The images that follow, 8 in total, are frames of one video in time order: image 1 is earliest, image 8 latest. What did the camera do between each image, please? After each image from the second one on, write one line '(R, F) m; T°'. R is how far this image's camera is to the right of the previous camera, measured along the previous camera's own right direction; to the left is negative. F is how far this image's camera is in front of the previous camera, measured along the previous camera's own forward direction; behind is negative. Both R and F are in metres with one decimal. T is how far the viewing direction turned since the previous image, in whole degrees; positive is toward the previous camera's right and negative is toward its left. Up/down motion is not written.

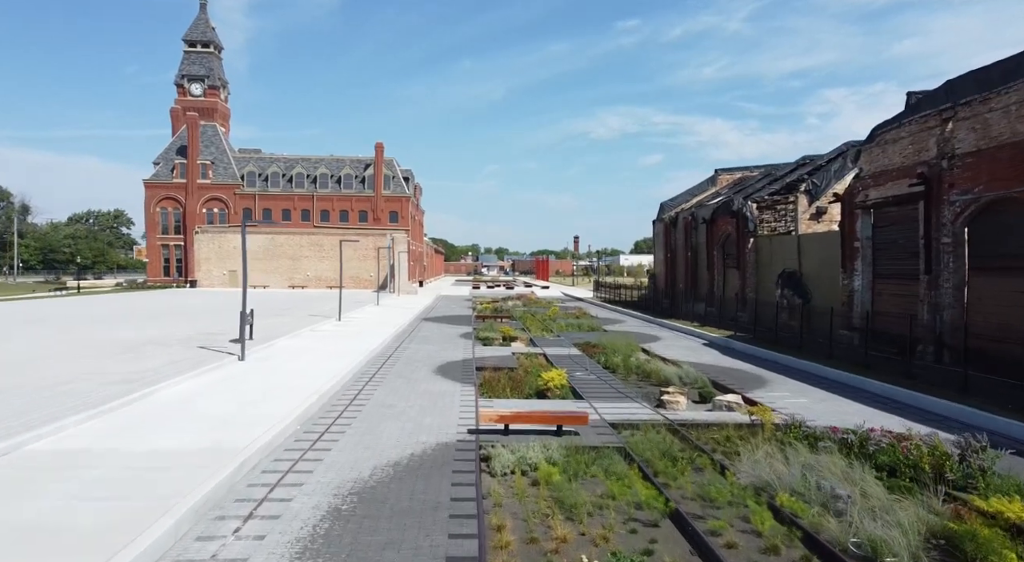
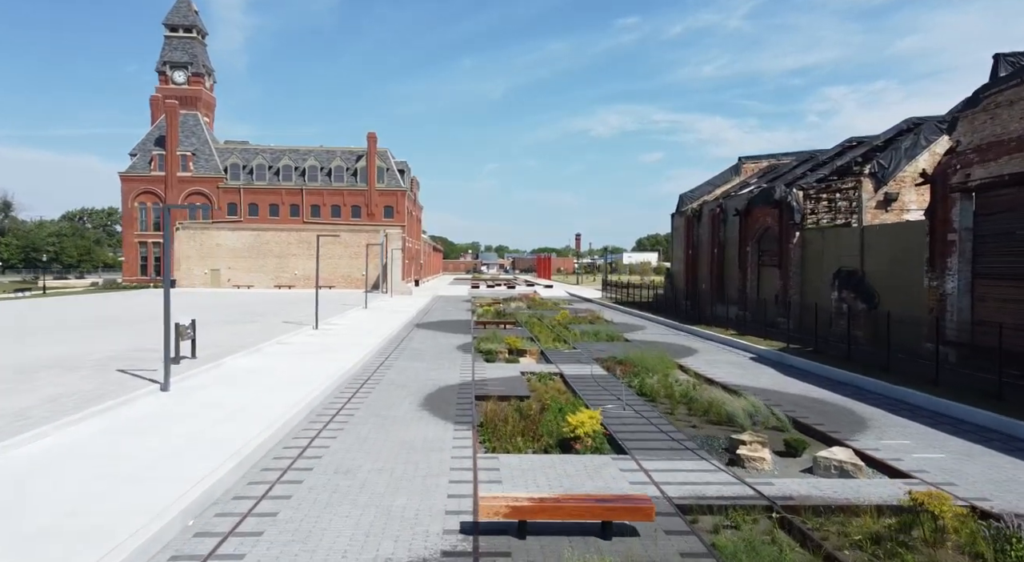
(-0.2, +3.2) m; 0°
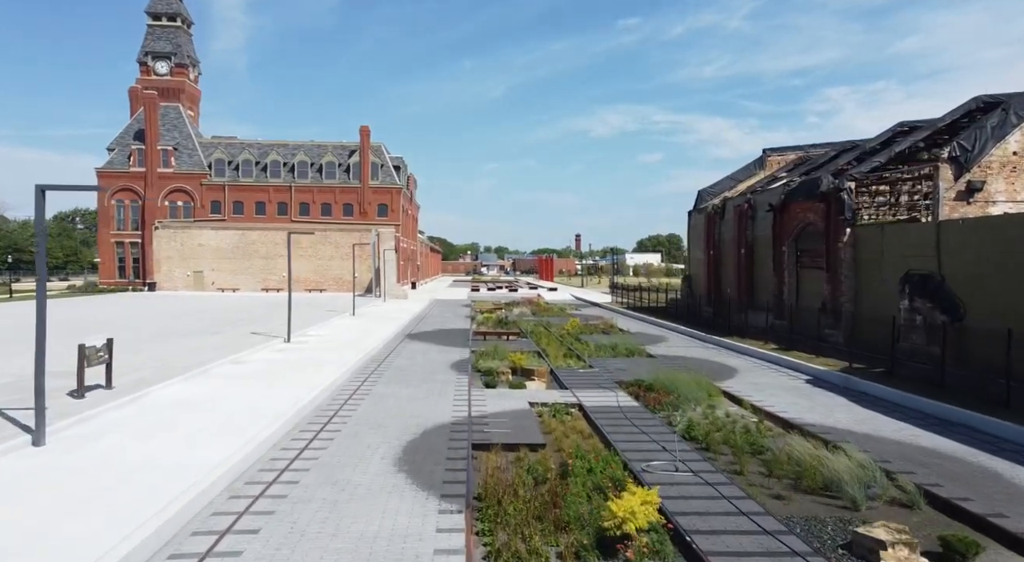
(-0.1, +2.7) m; 0°
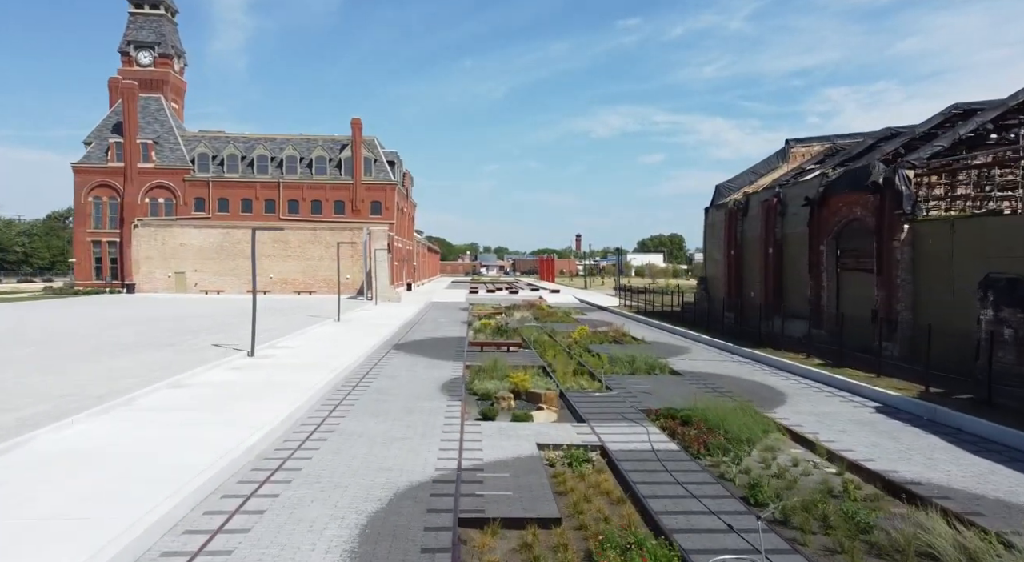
(0.0, +2.4) m; 0°
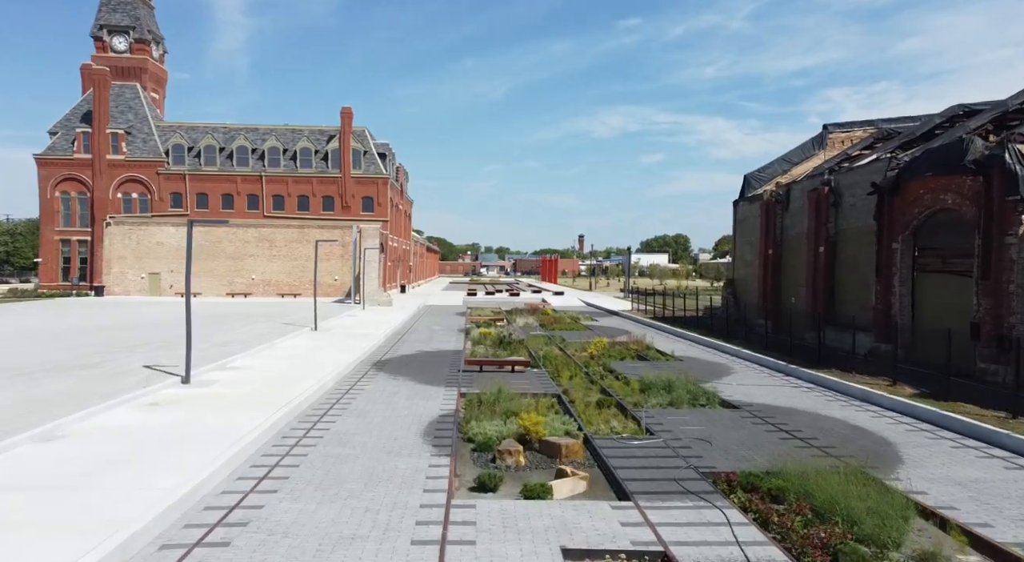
(-0.1, +3.1) m; 0°
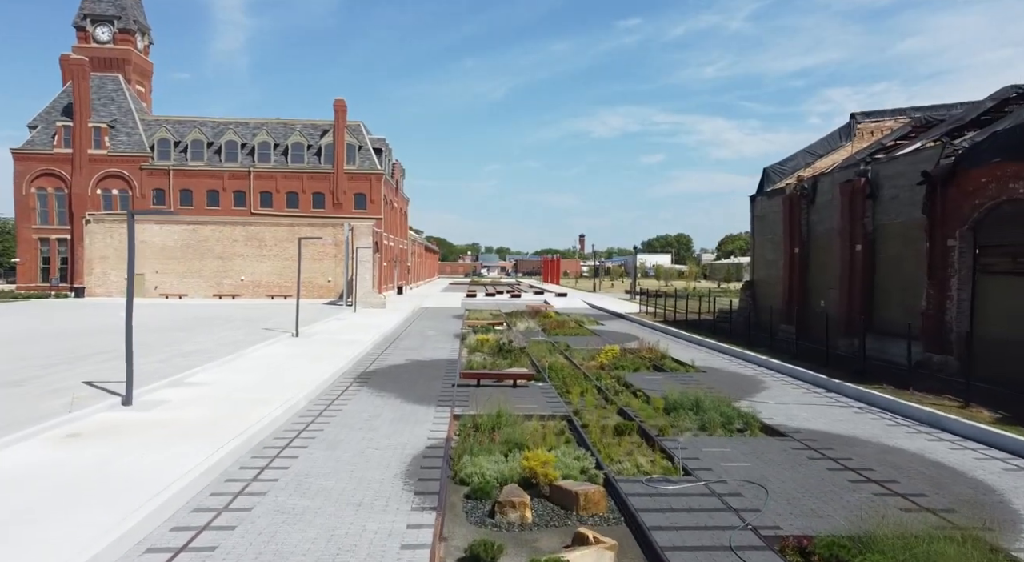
(0.0, +1.8) m; 0°
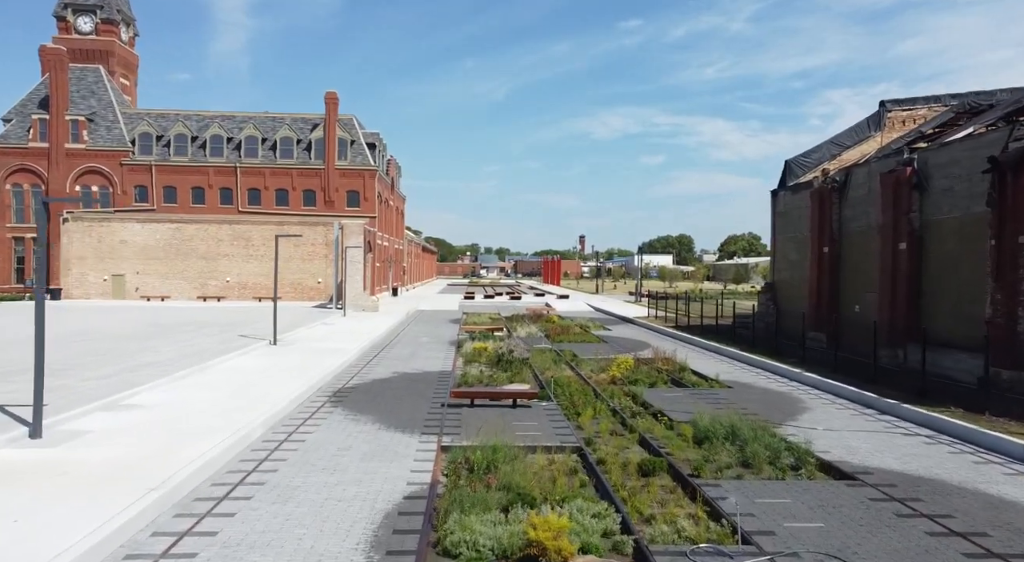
(0.0, +1.8) m; 0°
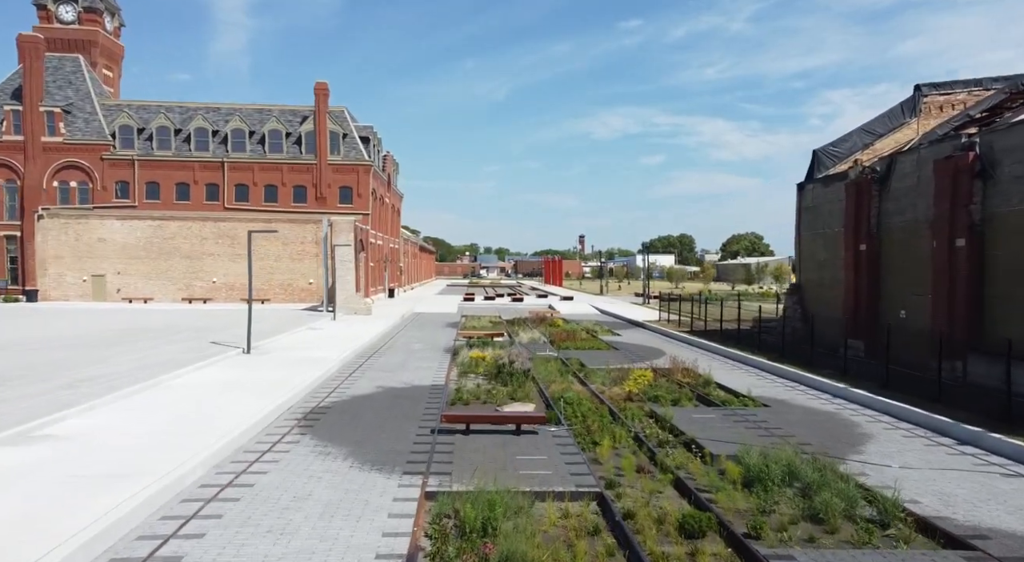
(0.0, +1.7) m; 0°
